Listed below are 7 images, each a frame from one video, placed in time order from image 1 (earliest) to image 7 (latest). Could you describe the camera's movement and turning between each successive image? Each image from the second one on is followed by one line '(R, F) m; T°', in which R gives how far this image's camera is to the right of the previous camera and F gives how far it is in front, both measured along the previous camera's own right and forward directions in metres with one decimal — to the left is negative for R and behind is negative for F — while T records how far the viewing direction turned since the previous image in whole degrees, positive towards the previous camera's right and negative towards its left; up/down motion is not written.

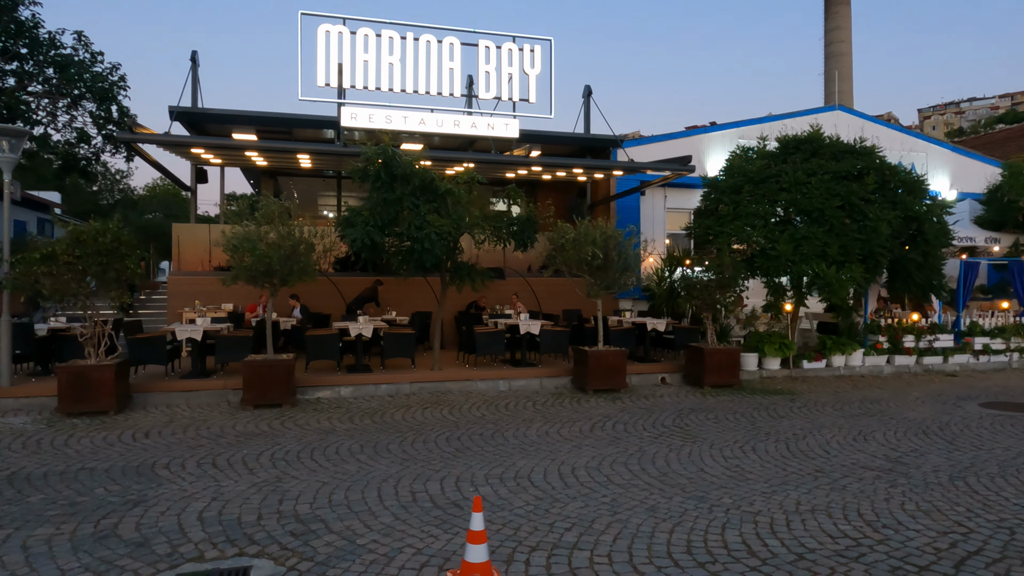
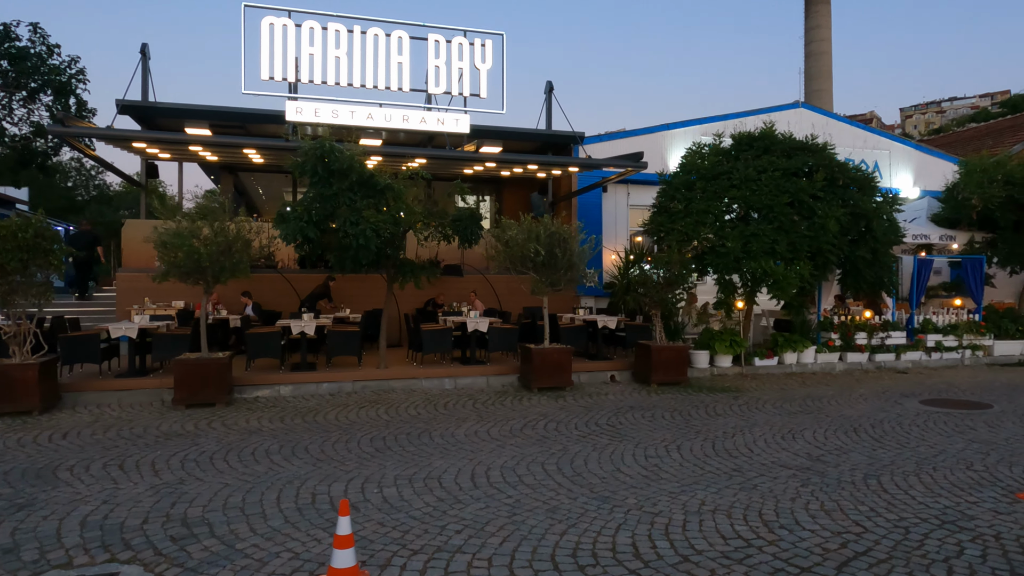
(+0.7, +0.1) m; +1°
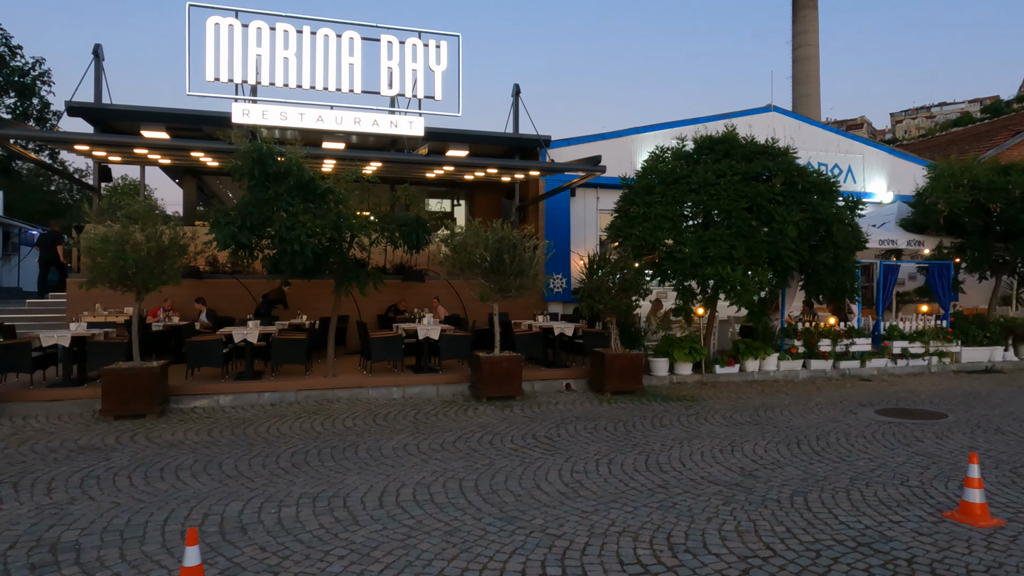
(+0.7, +0.3) m; 0°
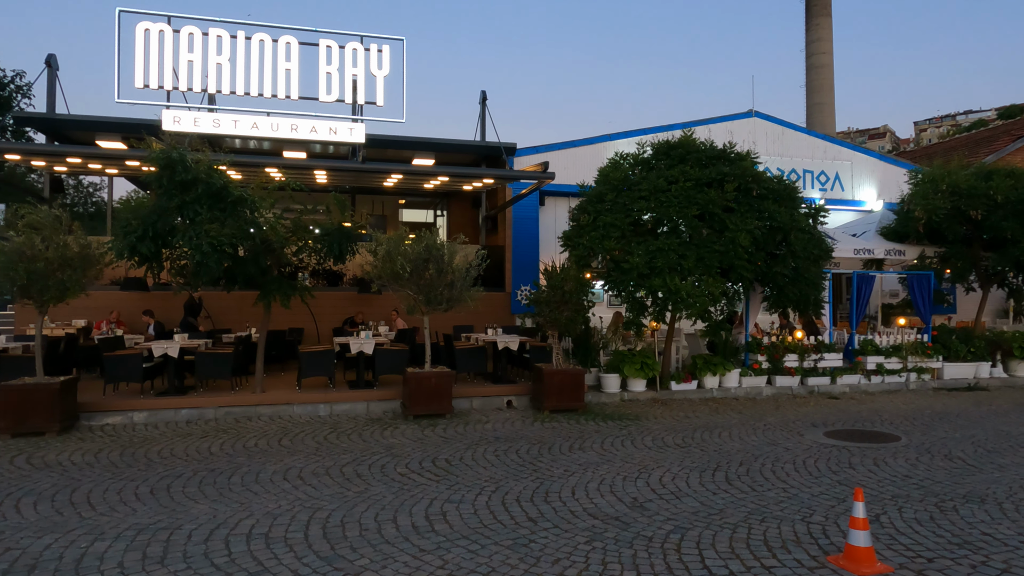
(+1.3, +0.5) m; -2°
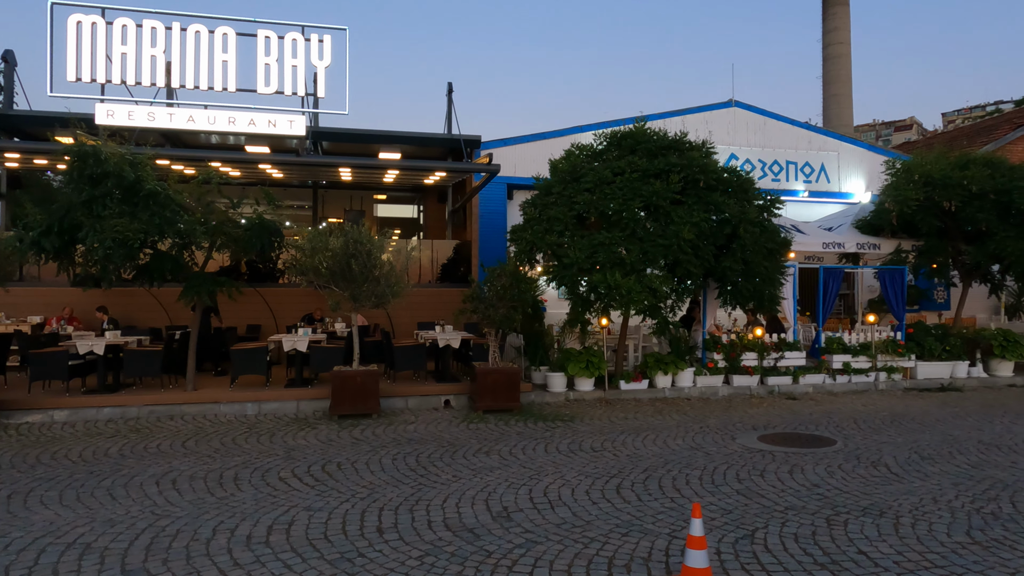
(+1.3, +0.4) m; -2°
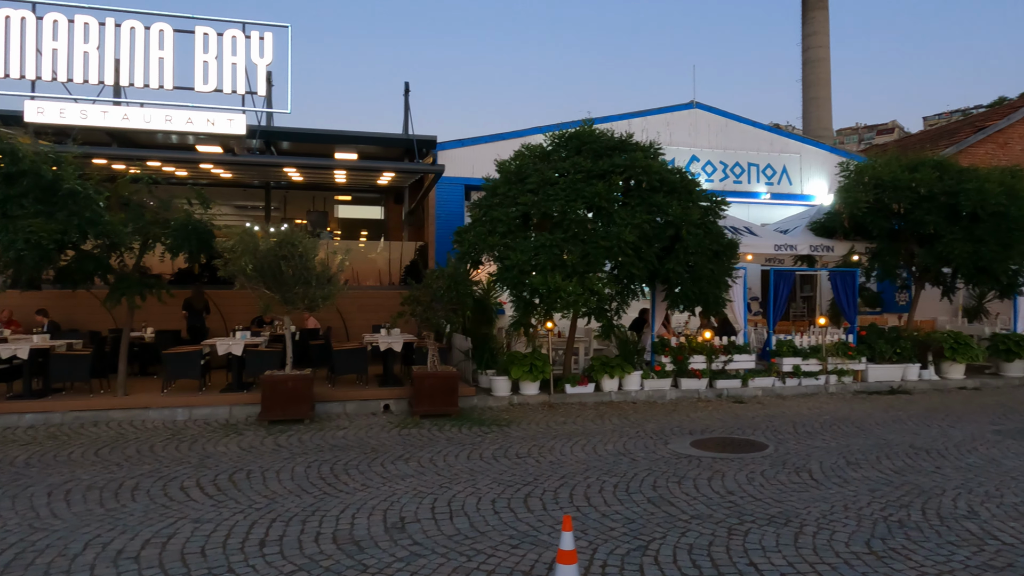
(+0.7, +0.2) m; +1°
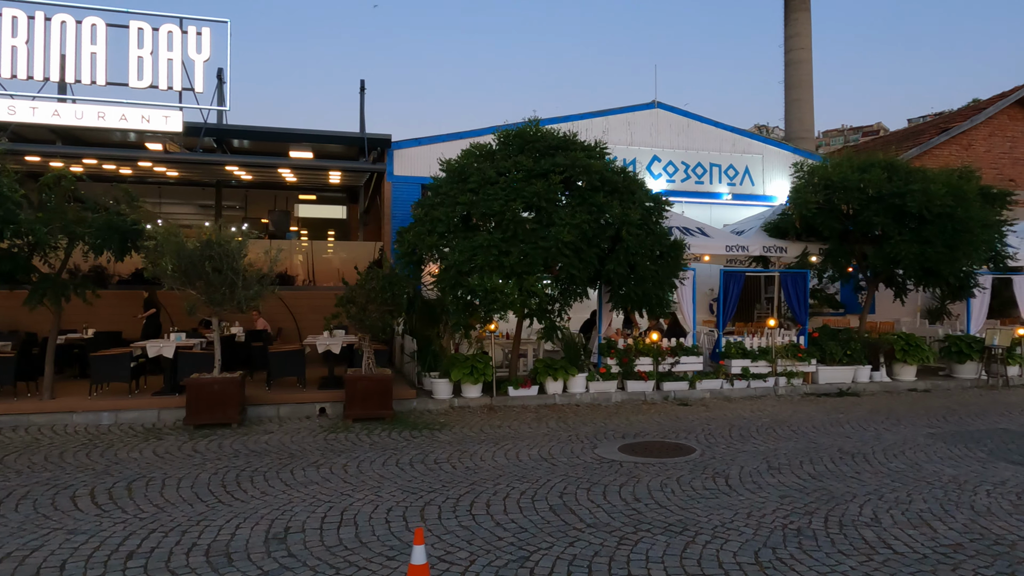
(+0.8, +0.2) m; +1°
